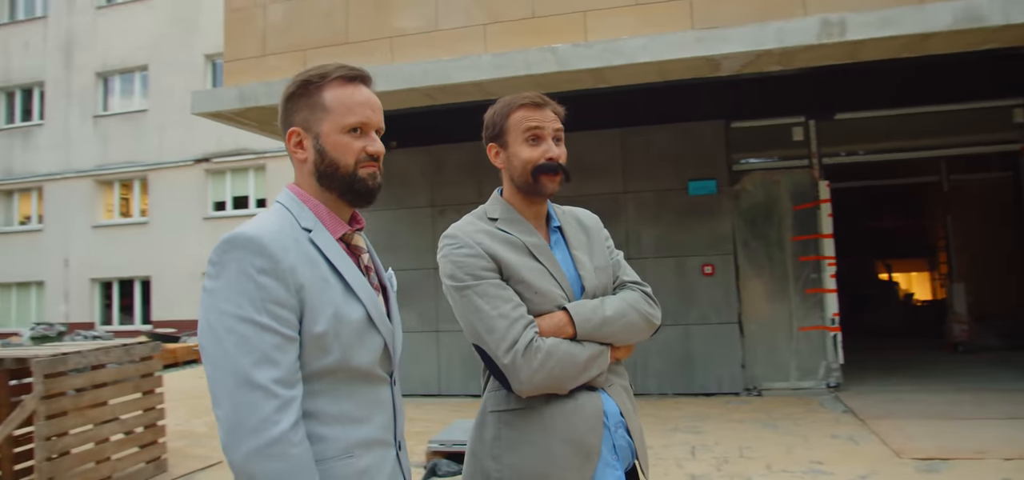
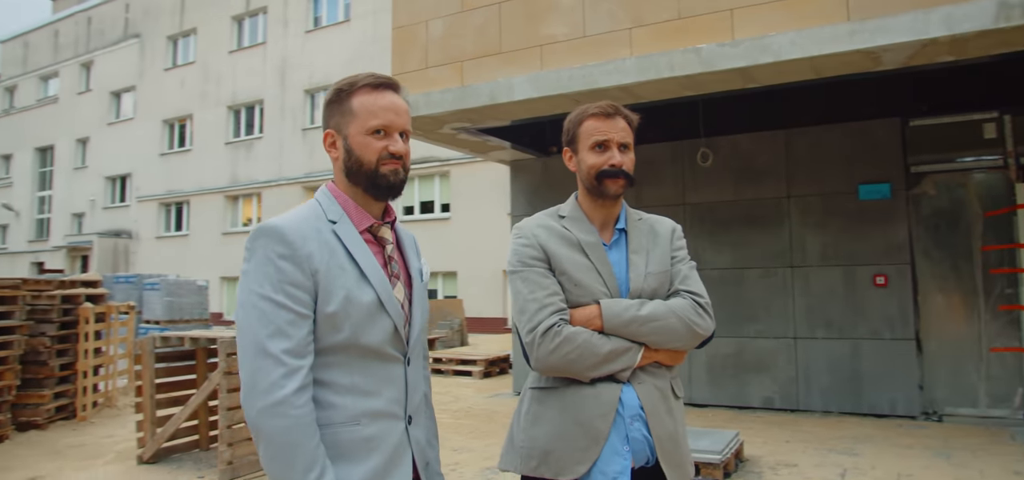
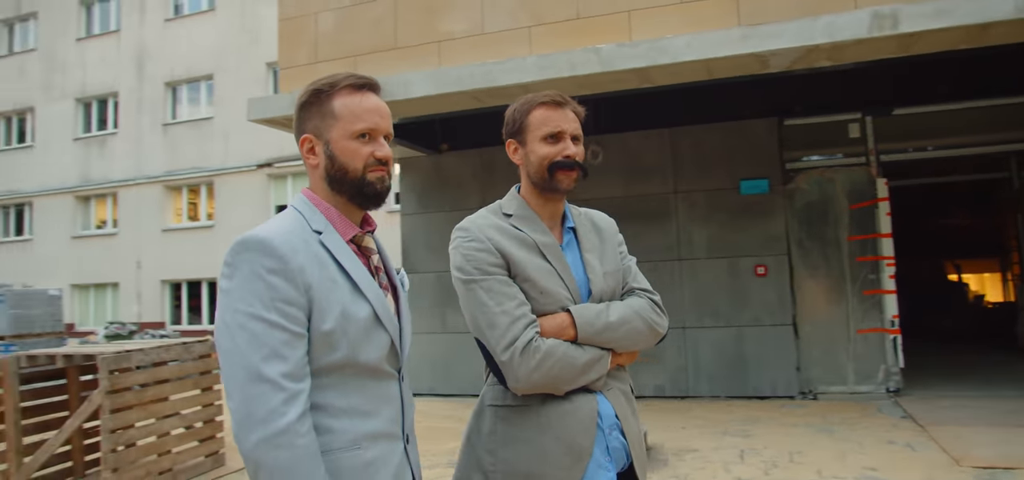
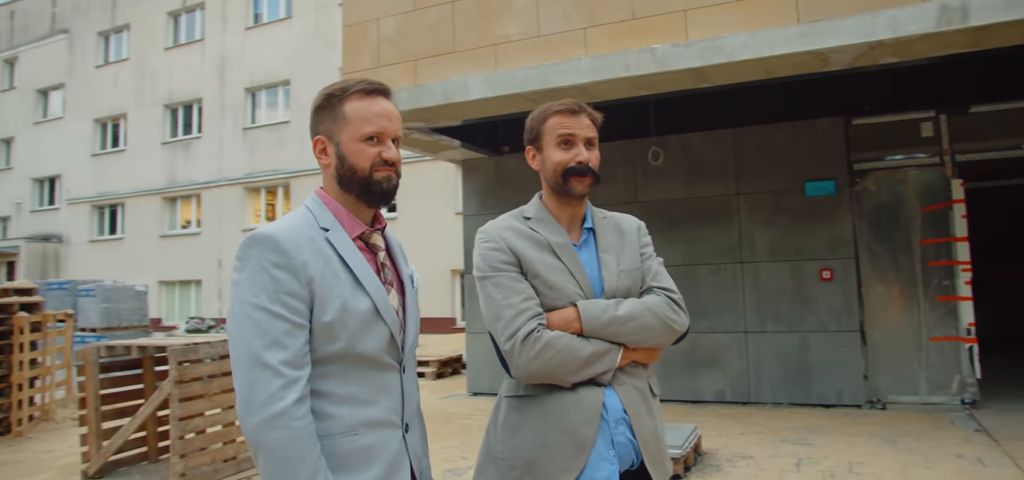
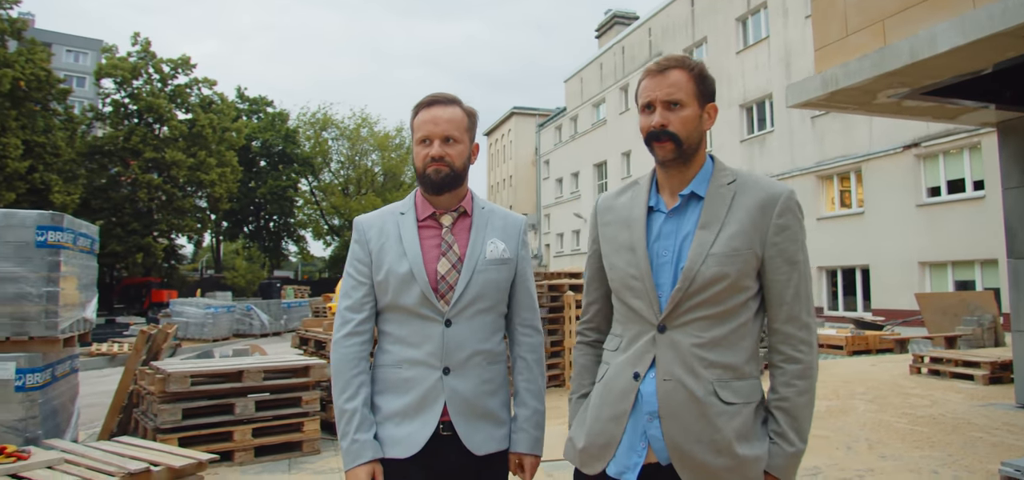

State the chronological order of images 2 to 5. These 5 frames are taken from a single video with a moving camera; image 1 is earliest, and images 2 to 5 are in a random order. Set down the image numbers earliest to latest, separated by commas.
3, 4, 2, 5
